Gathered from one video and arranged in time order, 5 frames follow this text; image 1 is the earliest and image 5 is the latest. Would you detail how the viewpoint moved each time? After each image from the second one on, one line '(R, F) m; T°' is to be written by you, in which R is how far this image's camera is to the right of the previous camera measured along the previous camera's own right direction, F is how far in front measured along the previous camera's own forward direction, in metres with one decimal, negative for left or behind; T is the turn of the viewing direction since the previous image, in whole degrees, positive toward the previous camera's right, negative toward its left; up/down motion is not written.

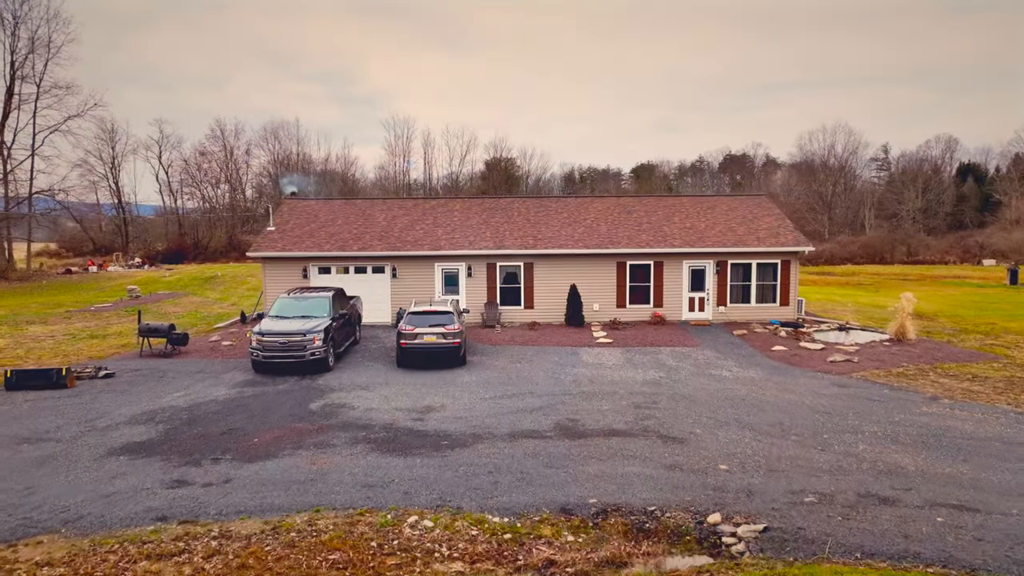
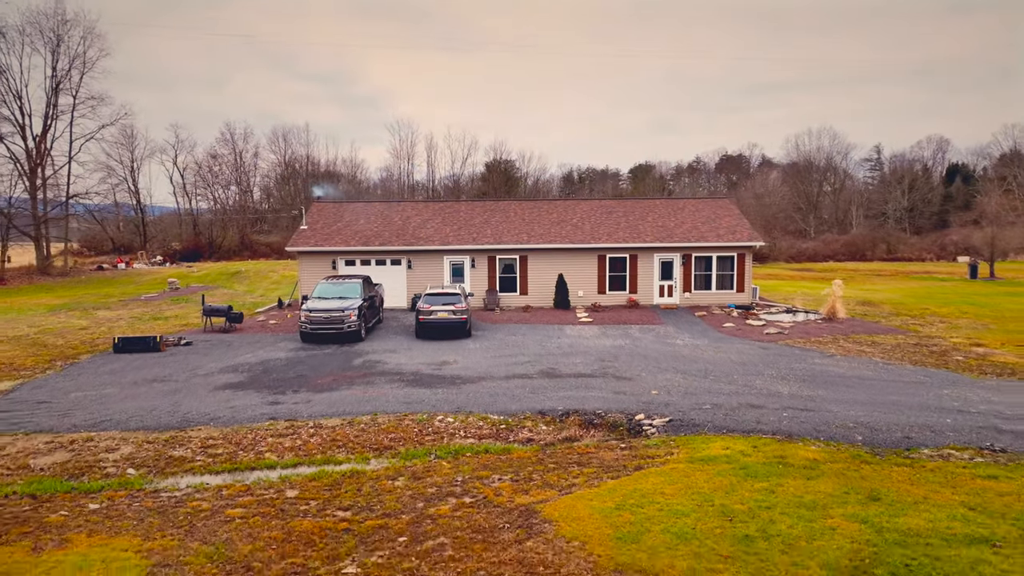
(+0.1, -3.3) m; 0°
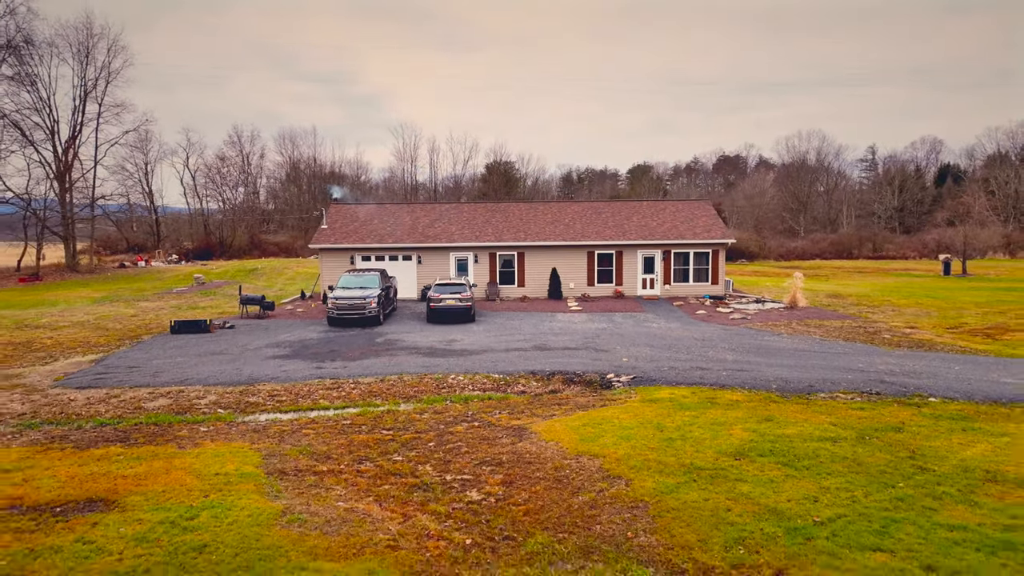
(+0.1, -2.6) m; 0°
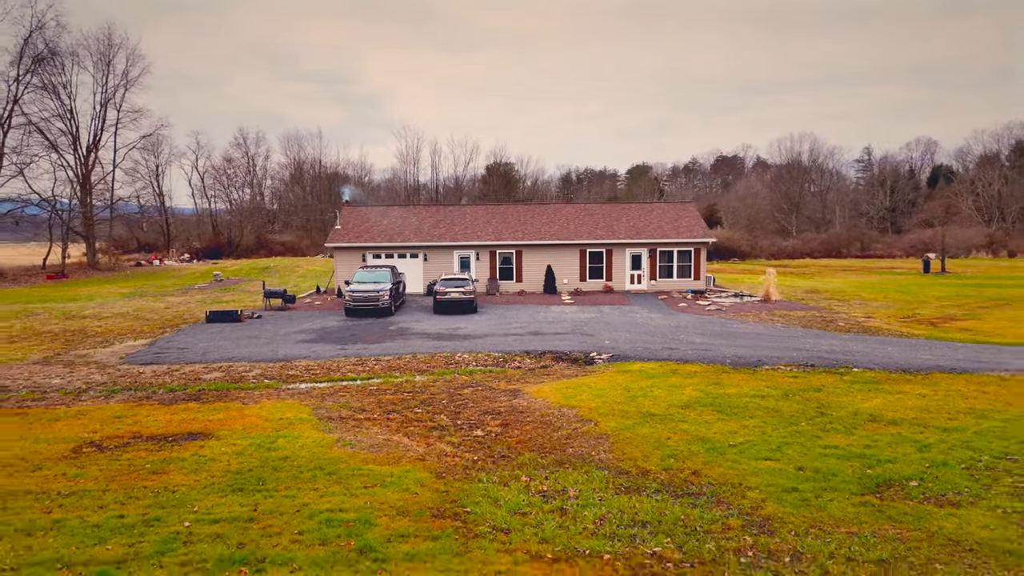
(+0.1, -2.2) m; 0°
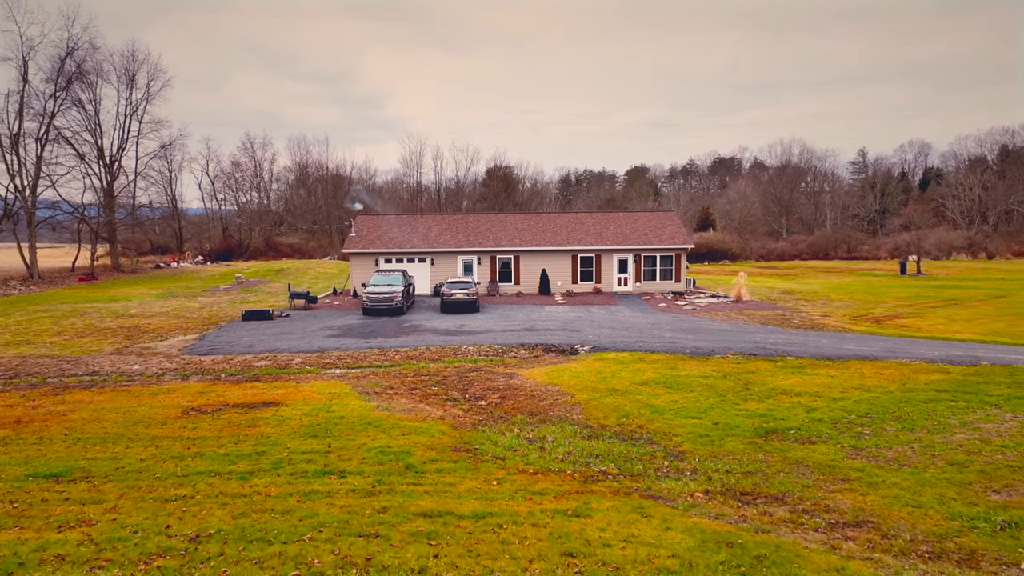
(+0.1, -2.8) m; 0°
